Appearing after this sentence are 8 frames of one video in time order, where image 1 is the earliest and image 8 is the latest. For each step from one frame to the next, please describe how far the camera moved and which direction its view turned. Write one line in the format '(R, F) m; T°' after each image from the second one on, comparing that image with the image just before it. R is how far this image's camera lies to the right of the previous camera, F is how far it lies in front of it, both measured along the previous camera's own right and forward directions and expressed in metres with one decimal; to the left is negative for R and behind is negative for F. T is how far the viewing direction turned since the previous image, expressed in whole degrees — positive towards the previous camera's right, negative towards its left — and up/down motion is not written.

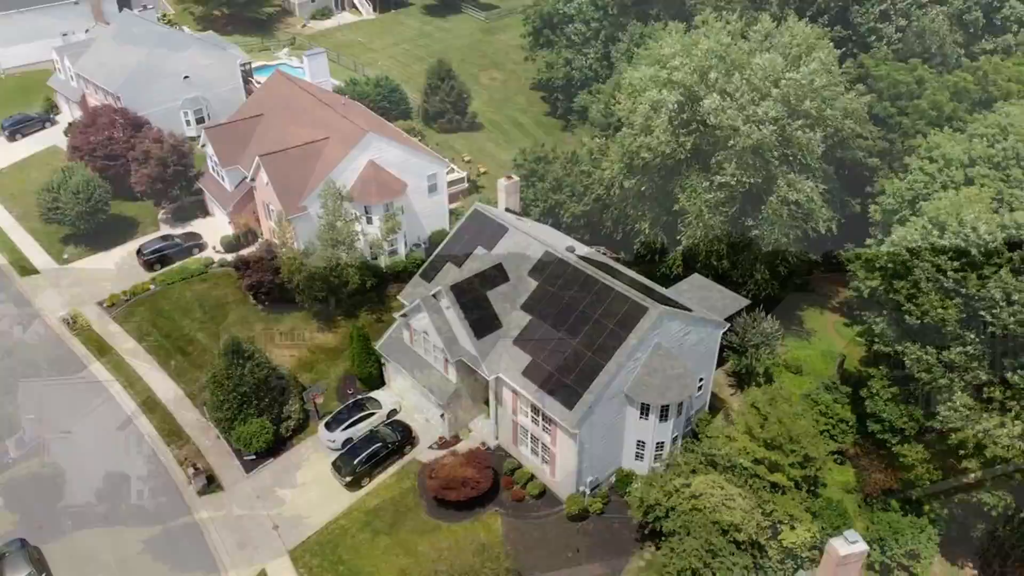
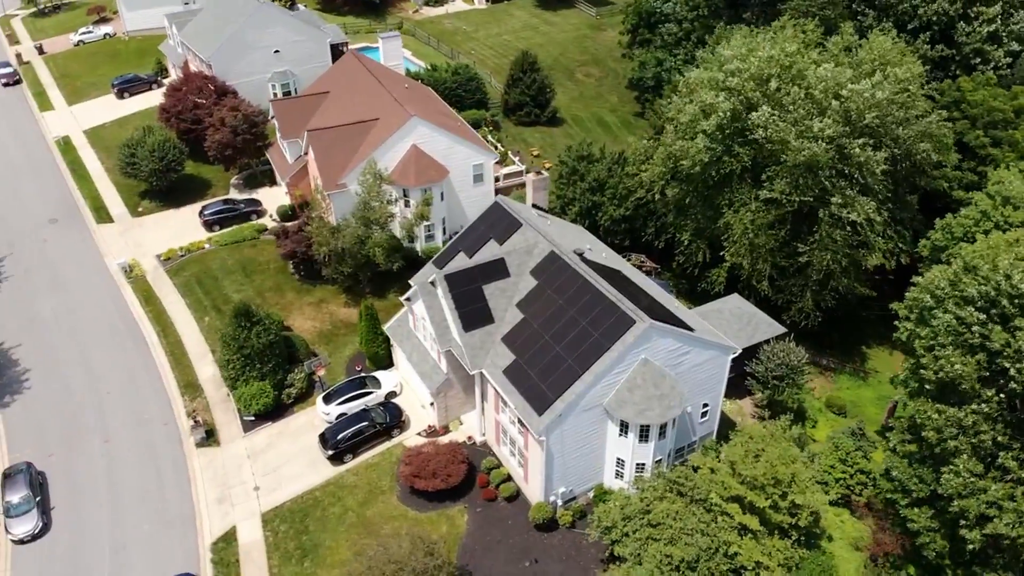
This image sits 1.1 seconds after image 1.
(+5.8, +1.2) m; -10°
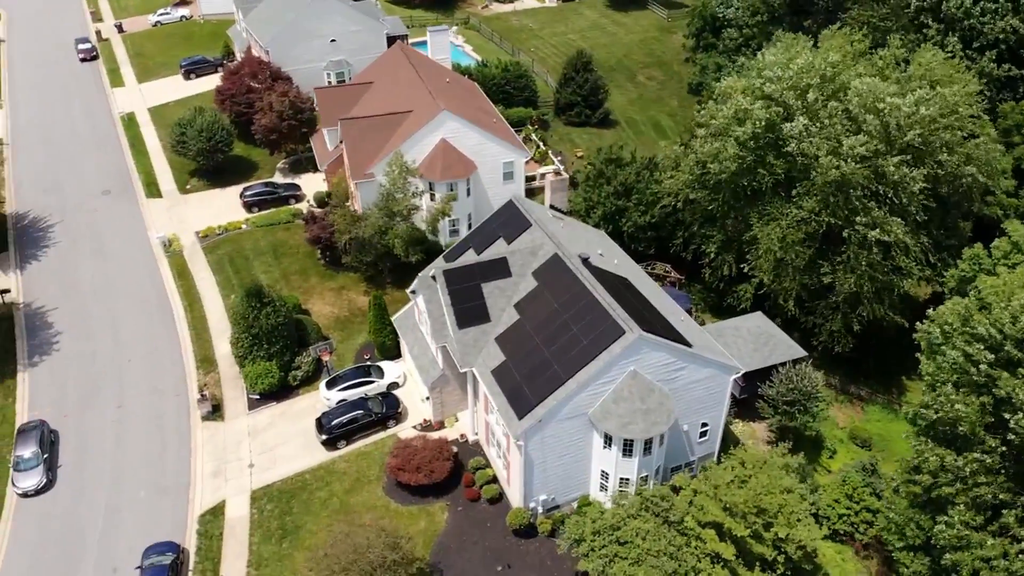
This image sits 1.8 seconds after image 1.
(+3.6, +0.6) m; -6°
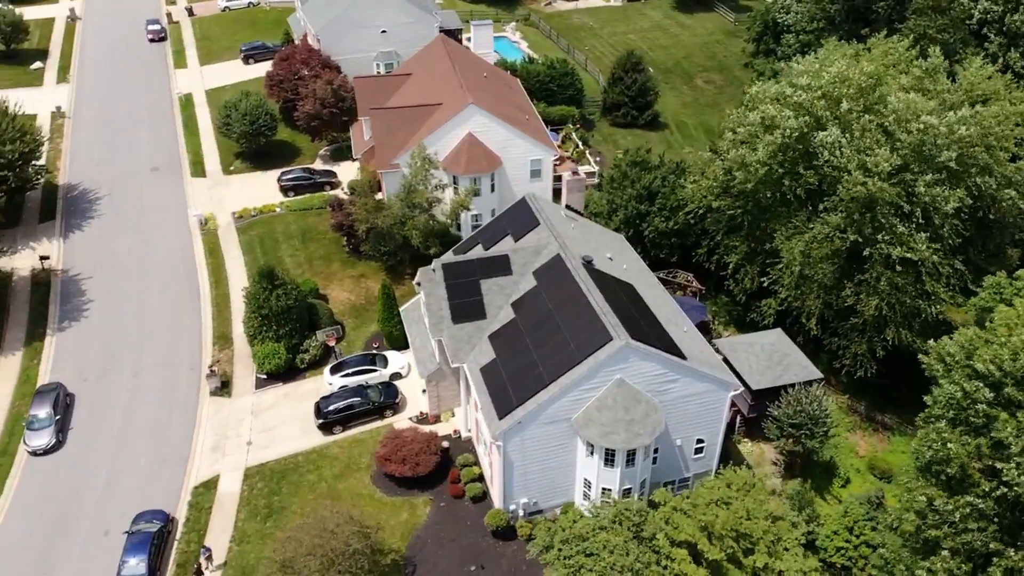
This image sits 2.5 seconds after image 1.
(+3.2, +0.6) m; -5°
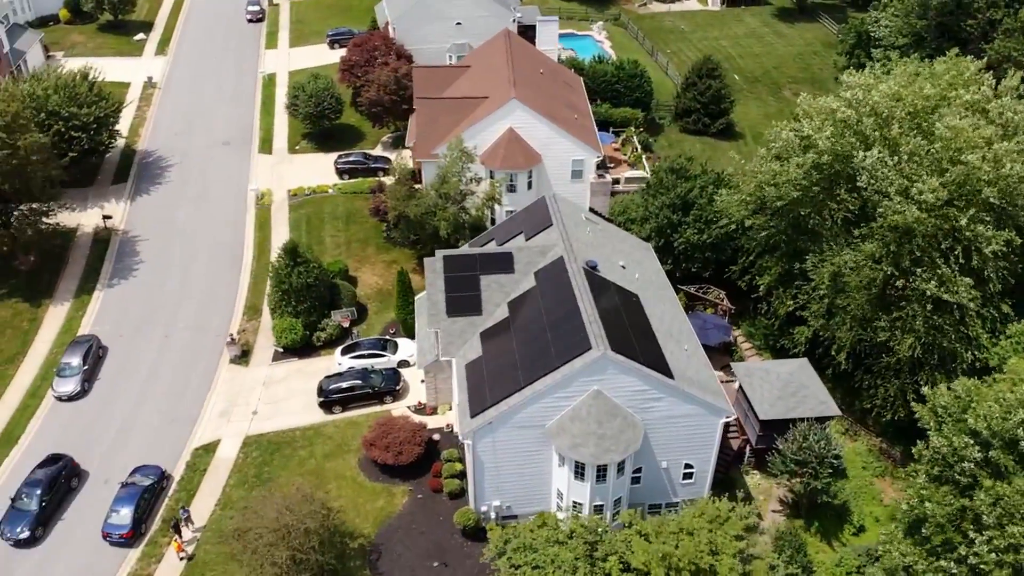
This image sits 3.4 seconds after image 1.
(+4.6, +0.9) m; -8°
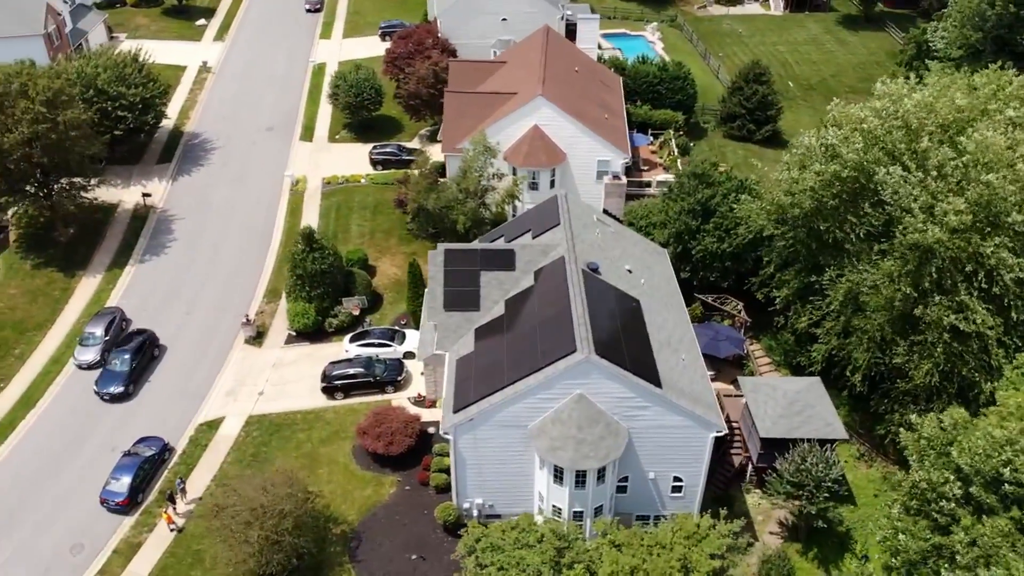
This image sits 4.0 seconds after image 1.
(+2.8, +0.5) m; -5°
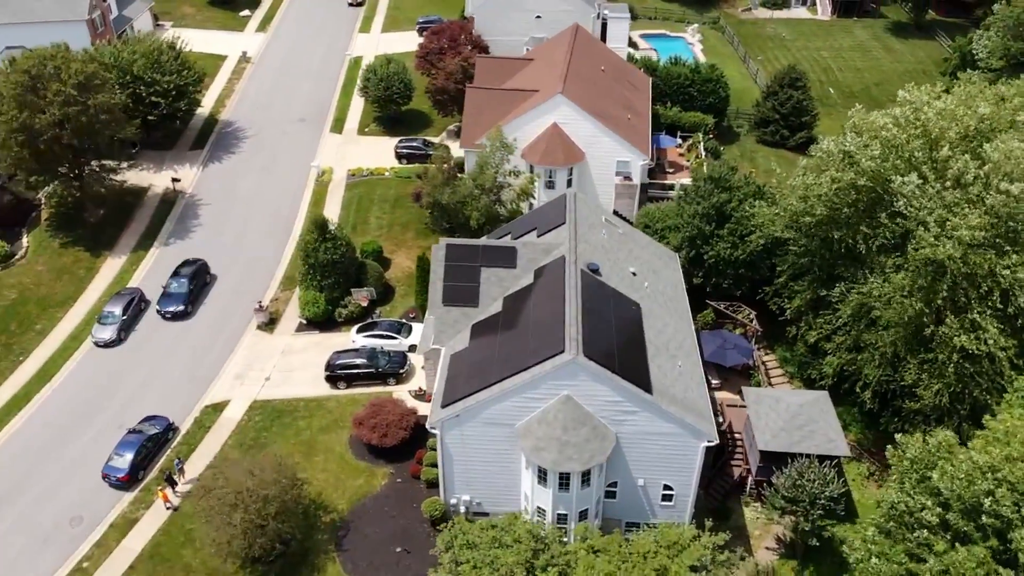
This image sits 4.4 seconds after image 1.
(+2.0, +0.3) m; -4°
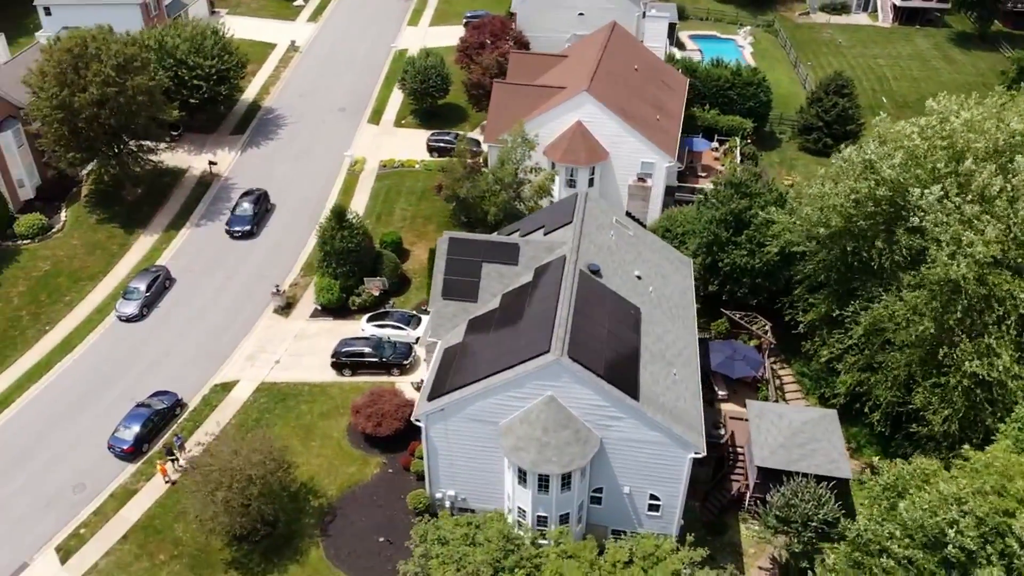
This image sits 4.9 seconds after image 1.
(+2.5, +0.4) m; -4°
